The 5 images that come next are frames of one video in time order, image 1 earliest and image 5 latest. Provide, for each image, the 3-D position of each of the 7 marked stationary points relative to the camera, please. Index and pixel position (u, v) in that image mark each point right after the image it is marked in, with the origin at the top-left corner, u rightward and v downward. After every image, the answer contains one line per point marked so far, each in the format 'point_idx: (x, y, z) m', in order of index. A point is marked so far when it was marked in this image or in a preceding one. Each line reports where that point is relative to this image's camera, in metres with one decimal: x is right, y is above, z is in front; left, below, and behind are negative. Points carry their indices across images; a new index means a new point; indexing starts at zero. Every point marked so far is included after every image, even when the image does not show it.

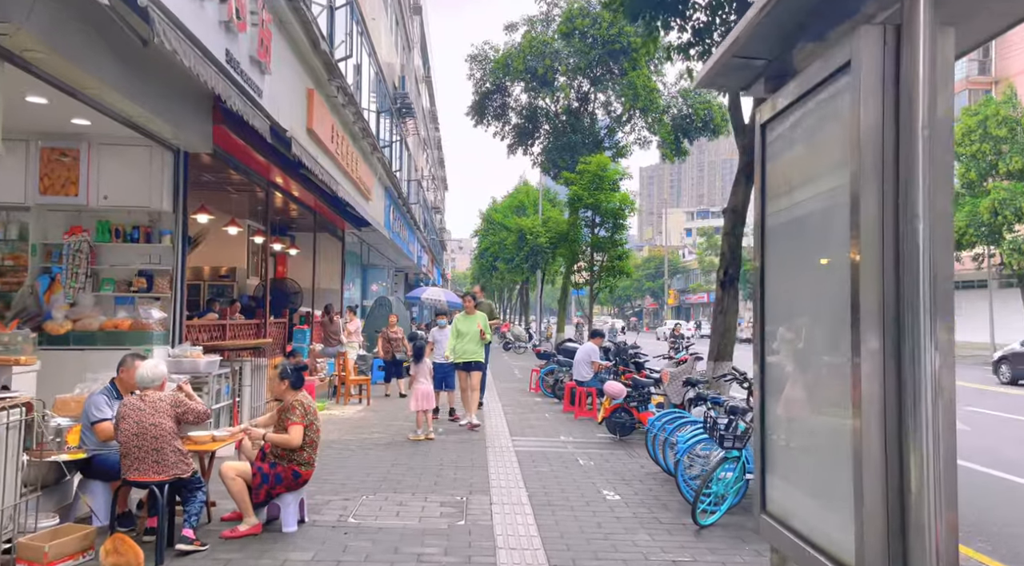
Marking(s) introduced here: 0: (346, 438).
0: (-2.0, -1.9, +9.0) m
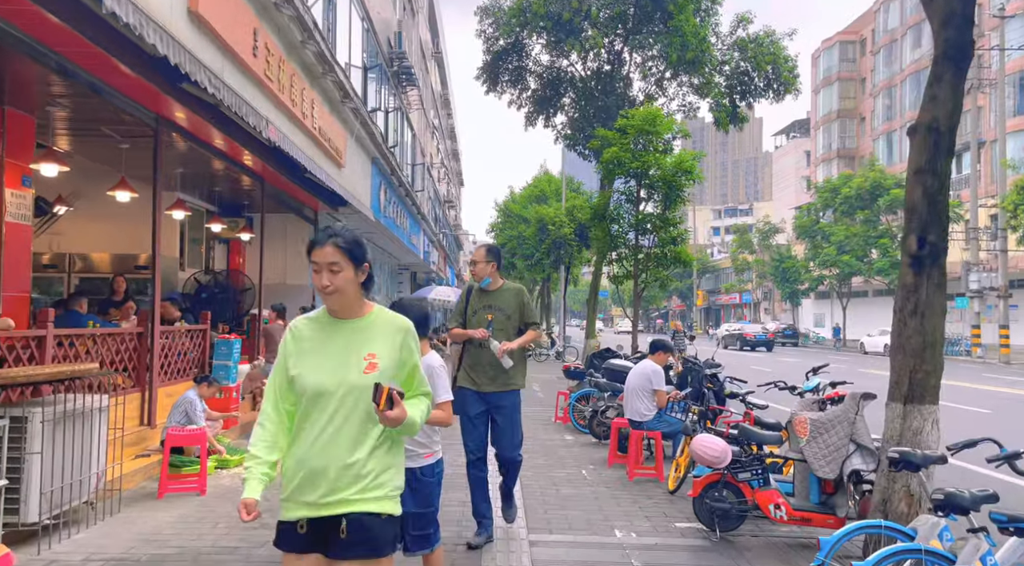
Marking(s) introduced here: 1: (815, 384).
0: (-1.9, -1.8, +5.0) m
1: (+2.7, -0.9, +6.4) m
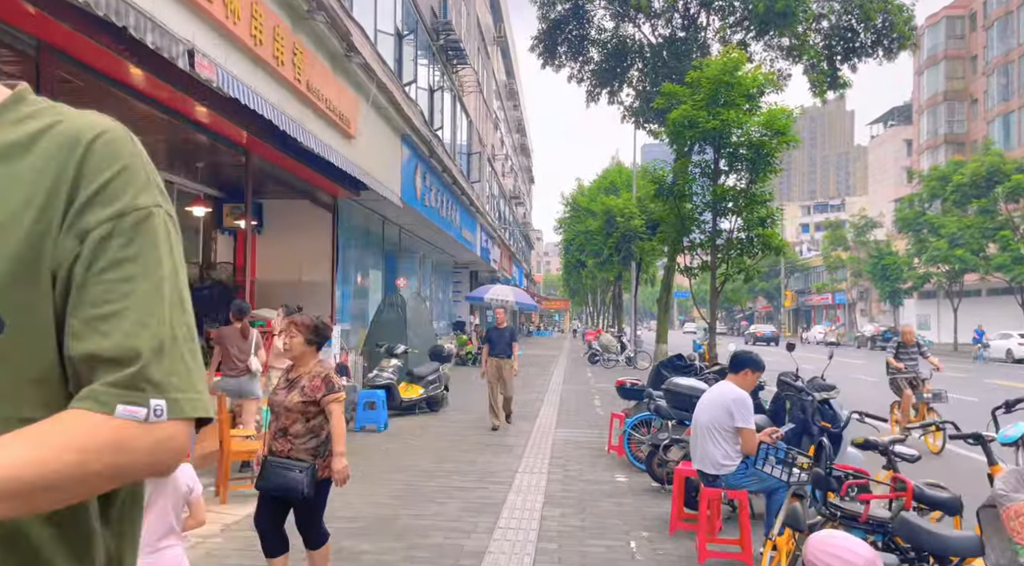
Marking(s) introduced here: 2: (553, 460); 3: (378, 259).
0: (-2.1, -1.7, +2.8) m
1: (+2.6, -0.8, +3.7) m
2: (+0.5, -2.1, +8.4) m
3: (-3.0, +0.5, +16.1) m
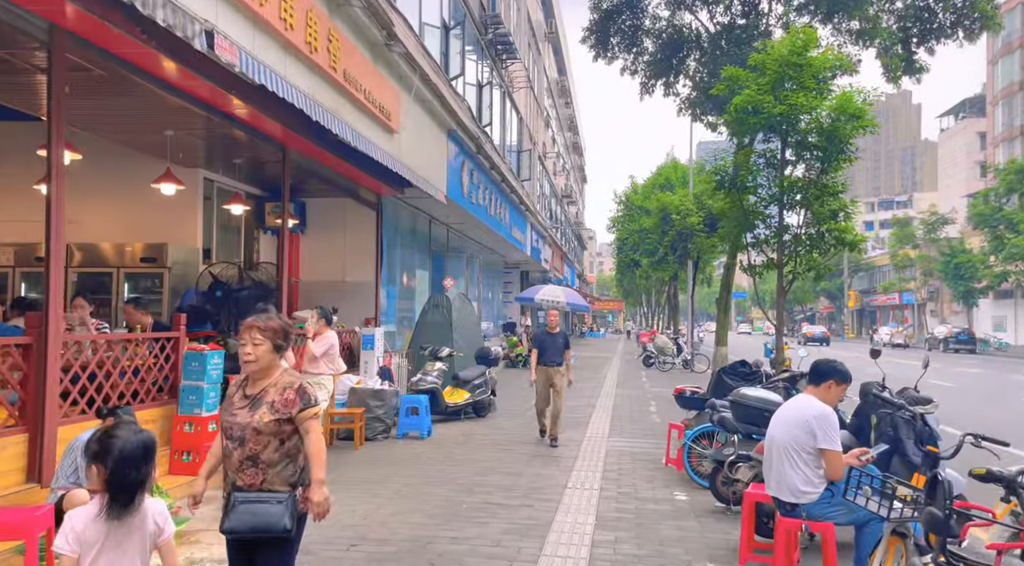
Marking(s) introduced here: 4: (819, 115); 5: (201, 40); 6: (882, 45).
0: (-2.0, -1.7, +2.4) m
1: (+2.8, -0.8, +2.9) m
2: (+1.0, -2.1, +7.8) m
3: (-1.9, +0.5, +15.7) m
4: (+4.1, +2.2, +9.5) m
5: (-2.2, +1.7, +5.1) m
6: (+8.0, +5.1, +15.5) m
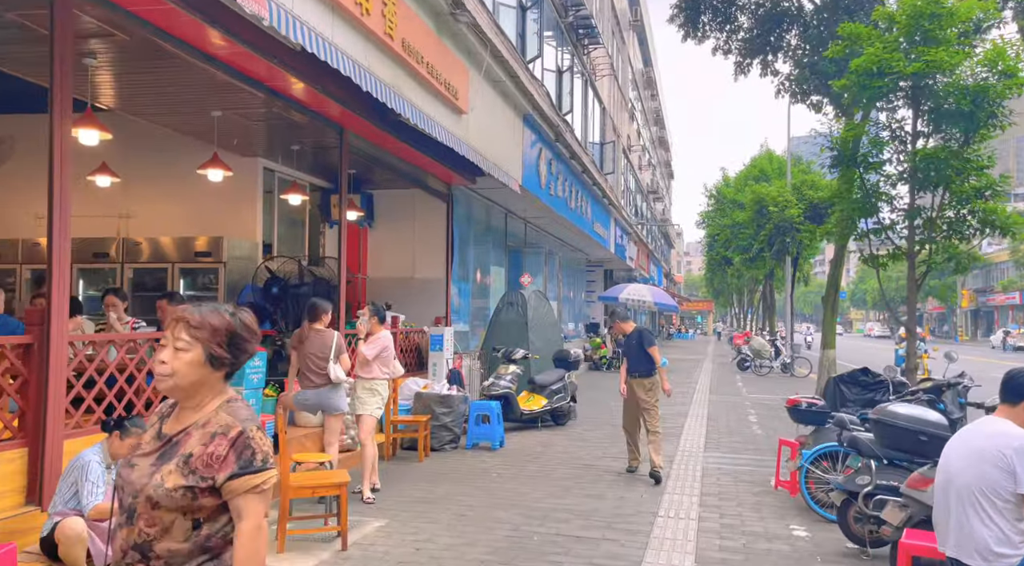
0: (-1.8, -1.6, +1.6) m
1: (+3.0, -0.7, +1.6) m
2: (+1.8, -2.0, +6.6) m
3: (-0.2, +0.6, +14.8) m
4: (+5.0, +2.3, +8.0) m
5: (-1.8, +1.8, +4.3) m
6: (+9.5, +5.2, +13.5) m
